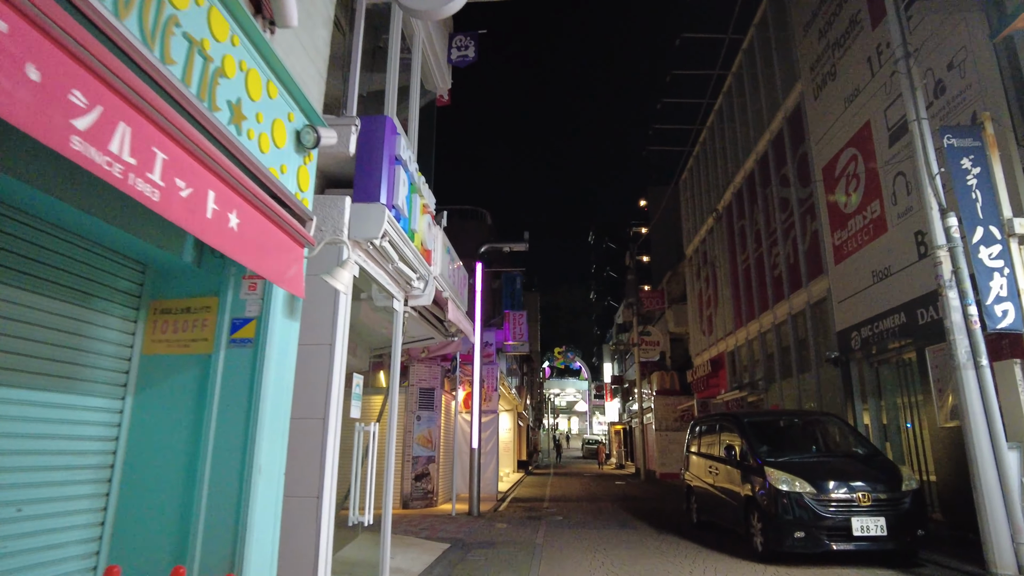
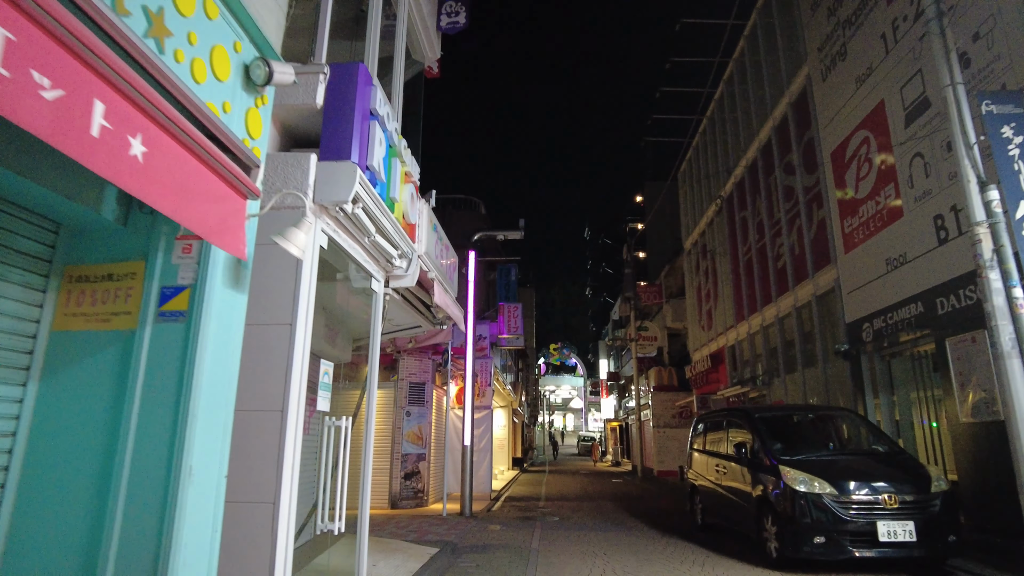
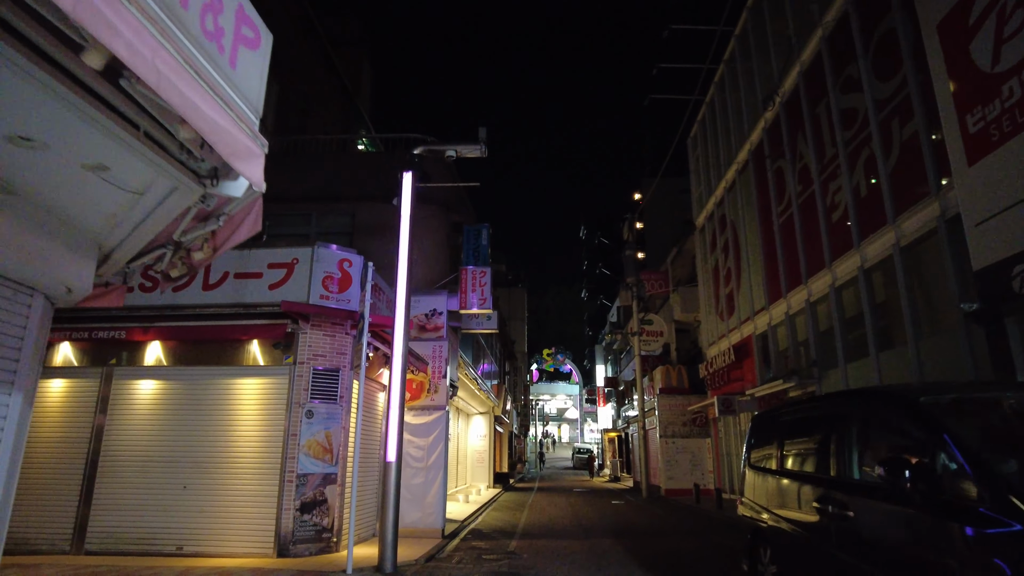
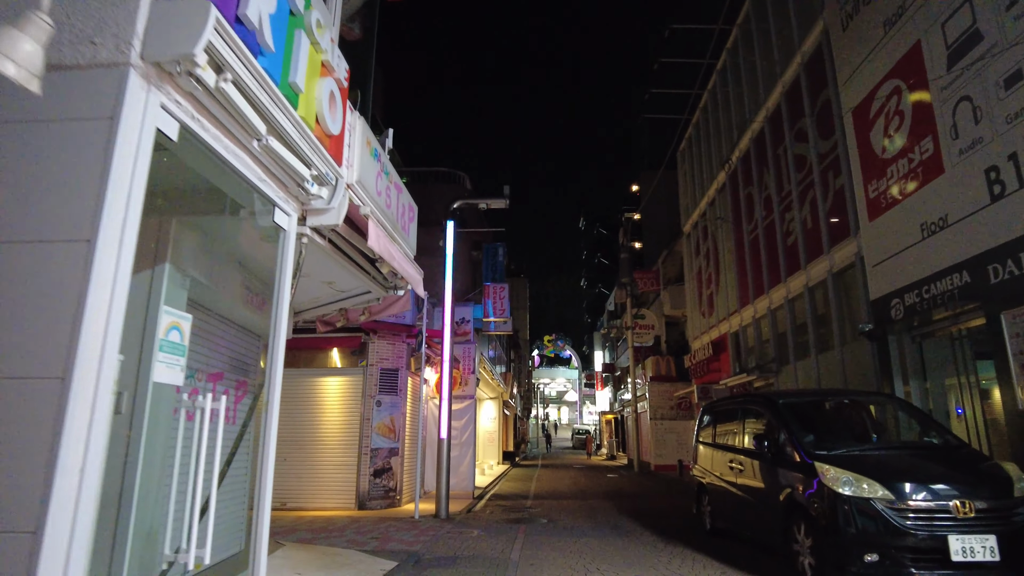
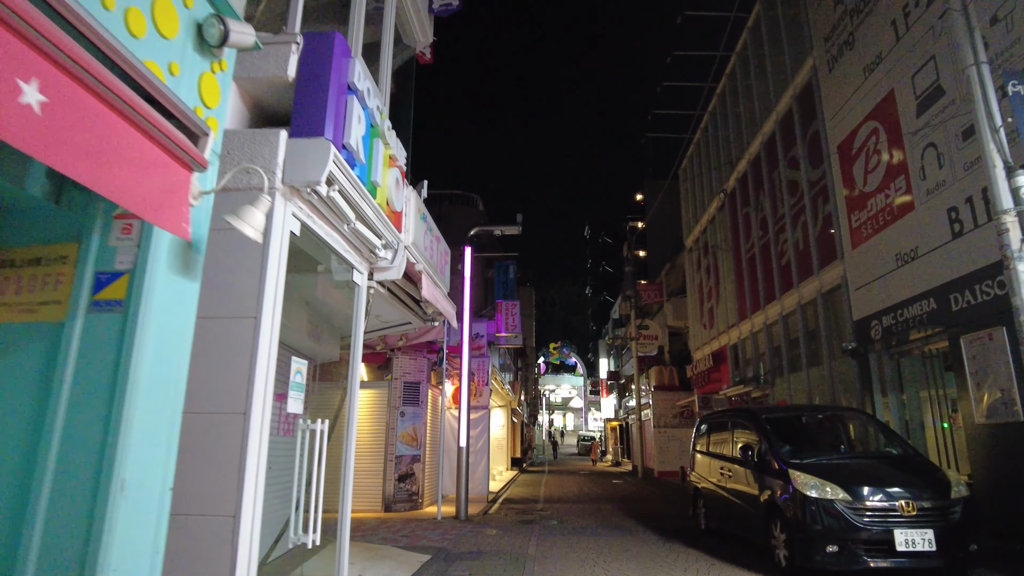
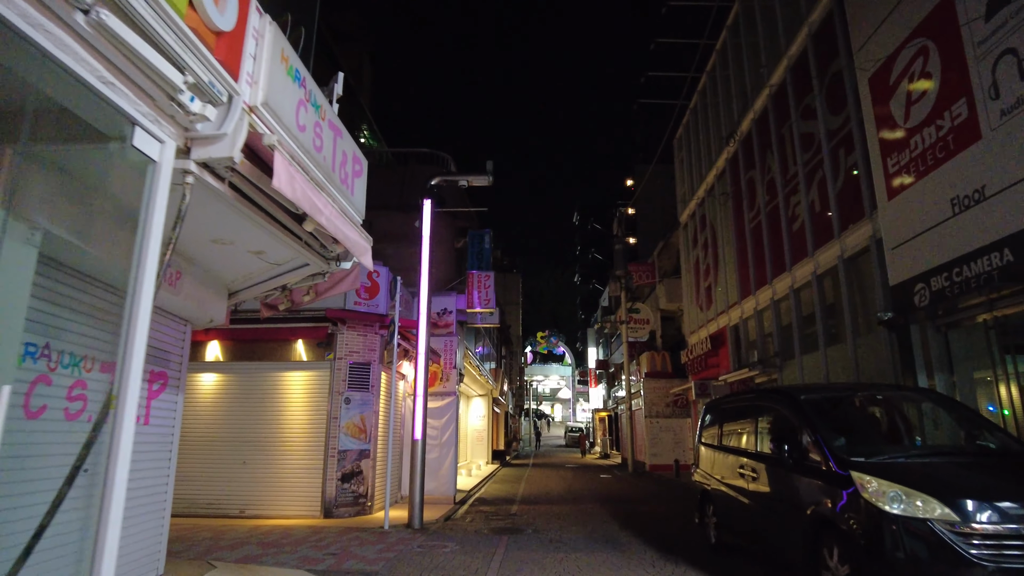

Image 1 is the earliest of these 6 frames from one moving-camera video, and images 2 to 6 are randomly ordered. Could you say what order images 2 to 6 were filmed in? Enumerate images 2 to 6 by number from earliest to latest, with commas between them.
2, 5, 4, 6, 3
